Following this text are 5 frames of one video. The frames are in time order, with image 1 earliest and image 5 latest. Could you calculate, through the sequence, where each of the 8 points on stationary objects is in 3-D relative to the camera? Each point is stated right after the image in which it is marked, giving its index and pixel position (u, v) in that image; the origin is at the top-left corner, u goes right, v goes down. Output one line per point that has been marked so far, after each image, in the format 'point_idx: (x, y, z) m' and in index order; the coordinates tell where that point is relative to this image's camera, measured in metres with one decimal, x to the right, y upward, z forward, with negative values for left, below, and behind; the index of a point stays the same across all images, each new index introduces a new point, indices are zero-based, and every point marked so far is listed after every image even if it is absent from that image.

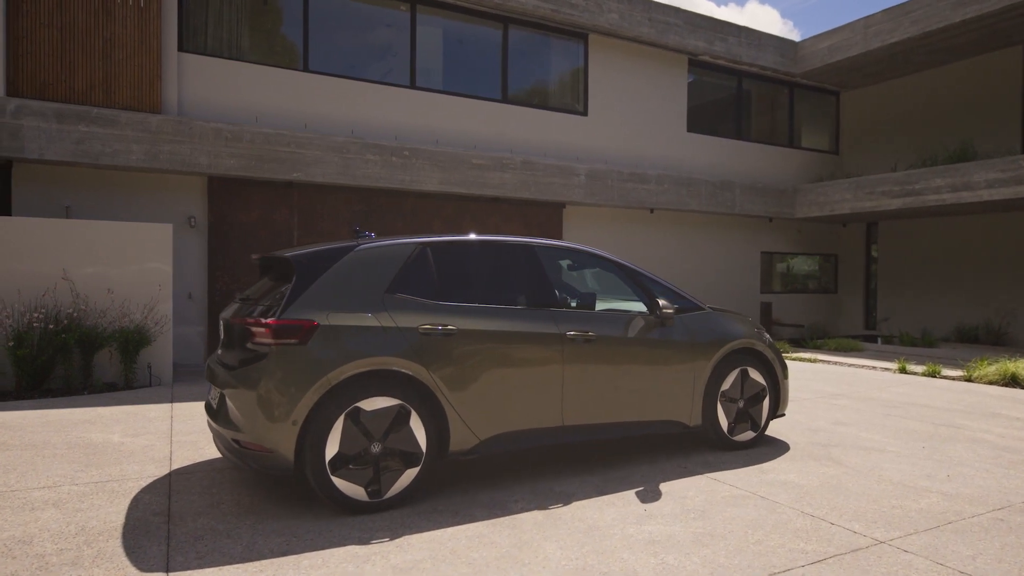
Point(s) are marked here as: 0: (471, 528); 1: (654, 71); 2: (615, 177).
0: (-0.3, -1.4, +4.4) m
1: (+2.6, +4.1, +13.9) m
2: (+1.7, +1.9, +12.6) m
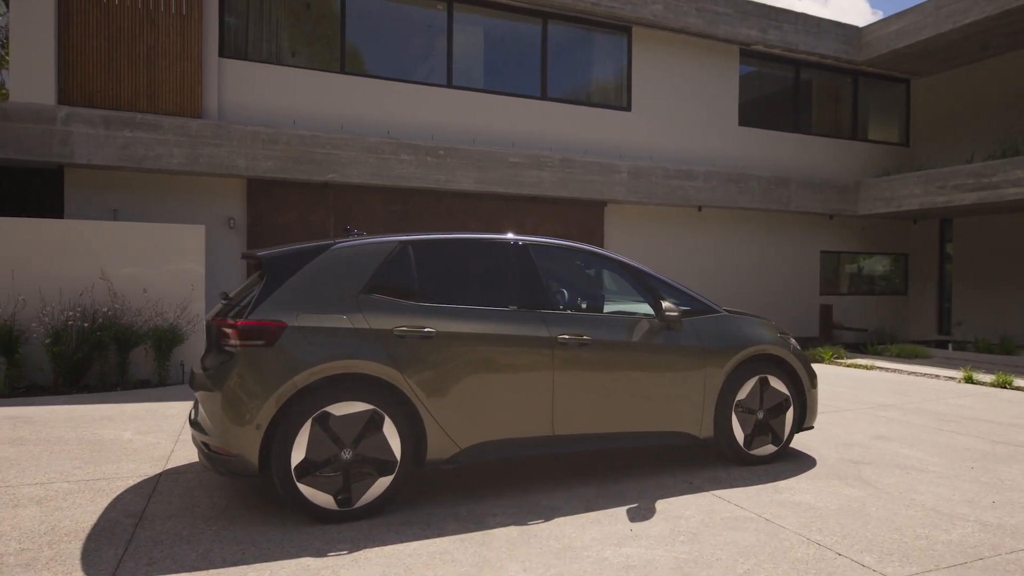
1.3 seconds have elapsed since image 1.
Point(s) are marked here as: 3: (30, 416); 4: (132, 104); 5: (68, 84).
0: (-0.4, -1.5, +4.2) m
1: (+3.4, +4.1, +13.3) m
2: (+2.4, +1.9, +12.1) m
3: (-4.5, -1.2, +6.8) m
4: (-5.0, +2.4, +9.7) m
5: (-5.7, +2.6, +9.4) m
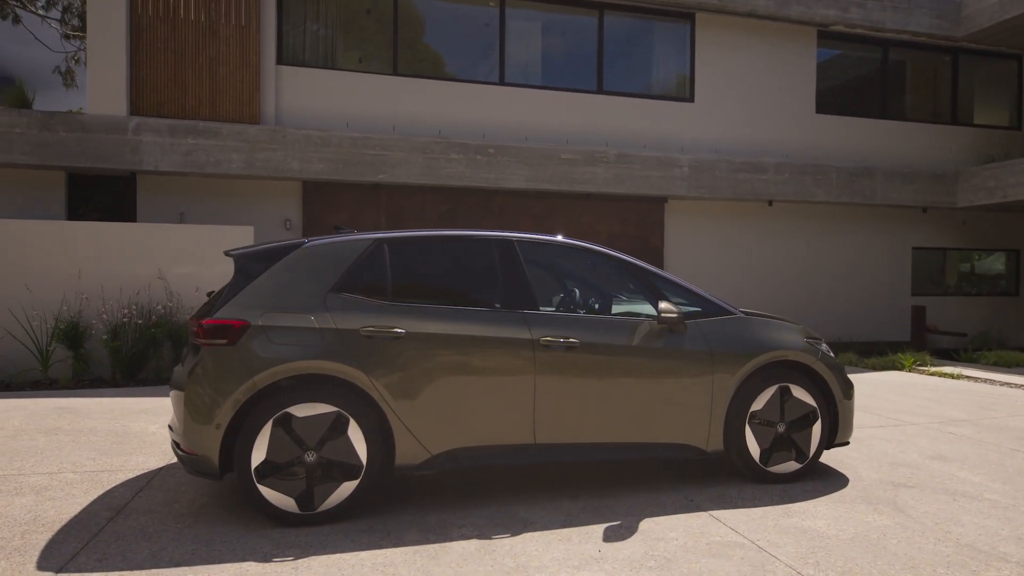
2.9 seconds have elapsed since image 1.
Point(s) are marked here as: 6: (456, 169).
0: (-0.7, -1.5, +4.0) m
1: (+4.5, +4.1, +12.5) m
2: (+3.3, +1.9, +11.4) m
3: (-4.3, -1.2, +7.2) m
4: (-4.4, +2.4, +10.1) m
5: (-5.1, +2.6, +10.0) m
6: (-0.8, +1.7, +10.4) m
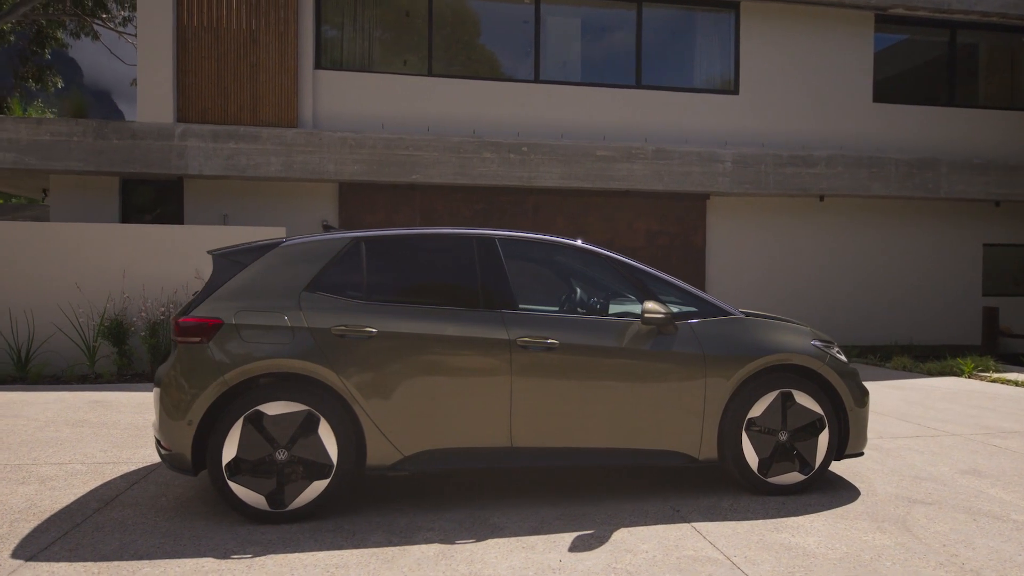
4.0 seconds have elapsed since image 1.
0: (-0.9, -1.4, +4.0) m
1: (+5.2, +4.1, +11.8) m
2: (+3.8, +1.9, +10.9) m
3: (-4.1, -1.2, +7.6) m
4: (-3.9, +2.4, +10.5) m
5: (-4.6, +2.6, +10.4) m
6: (-0.3, +1.7, +10.4) m
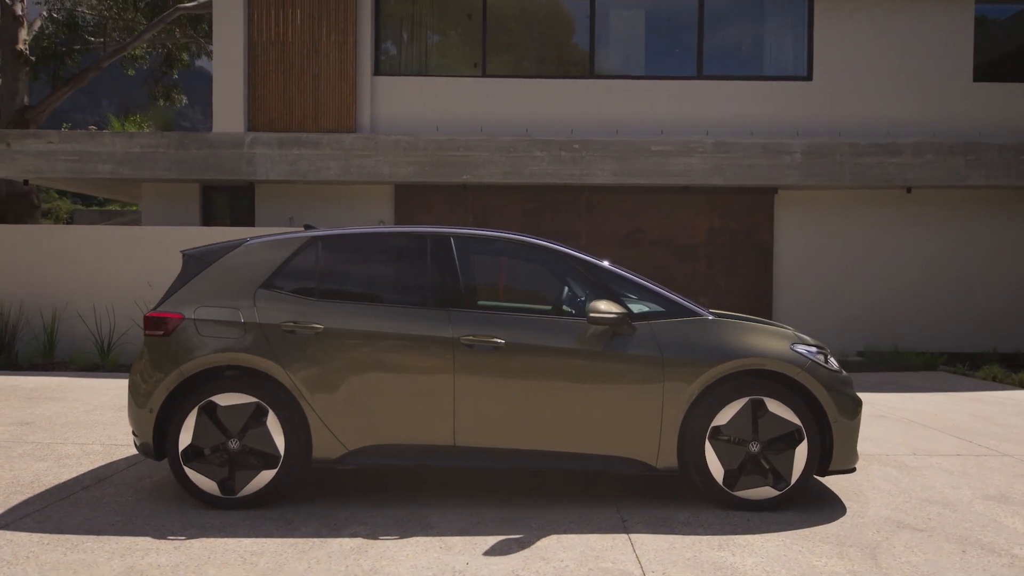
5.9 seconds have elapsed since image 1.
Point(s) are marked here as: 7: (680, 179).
0: (-1.4, -1.4, +4.1) m
1: (+6.0, +4.0, +10.7) m
2: (+4.6, +1.9, +10.1) m
3: (-3.9, -1.1, +8.2) m
4: (-3.1, +2.4, +11.0) m
5: (-3.9, +2.6, +11.1) m
6: (+0.4, +1.7, +10.3) m
7: (+2.3, +1.5, +10.1) m
